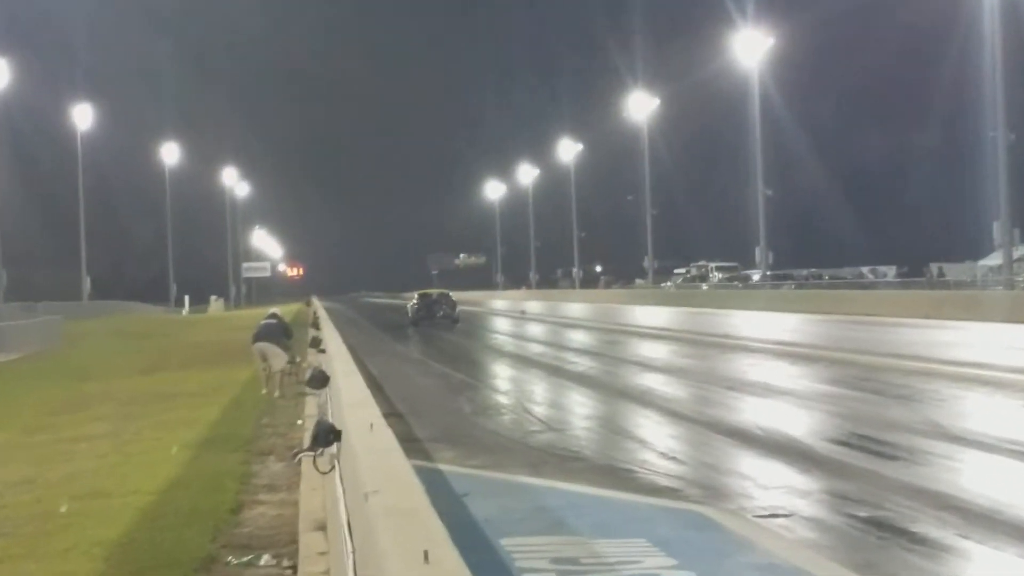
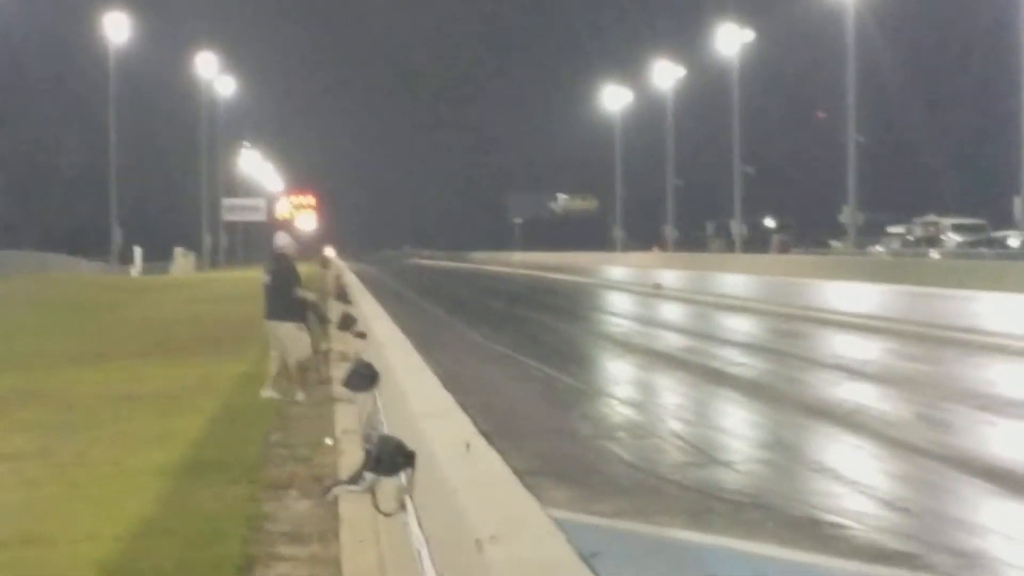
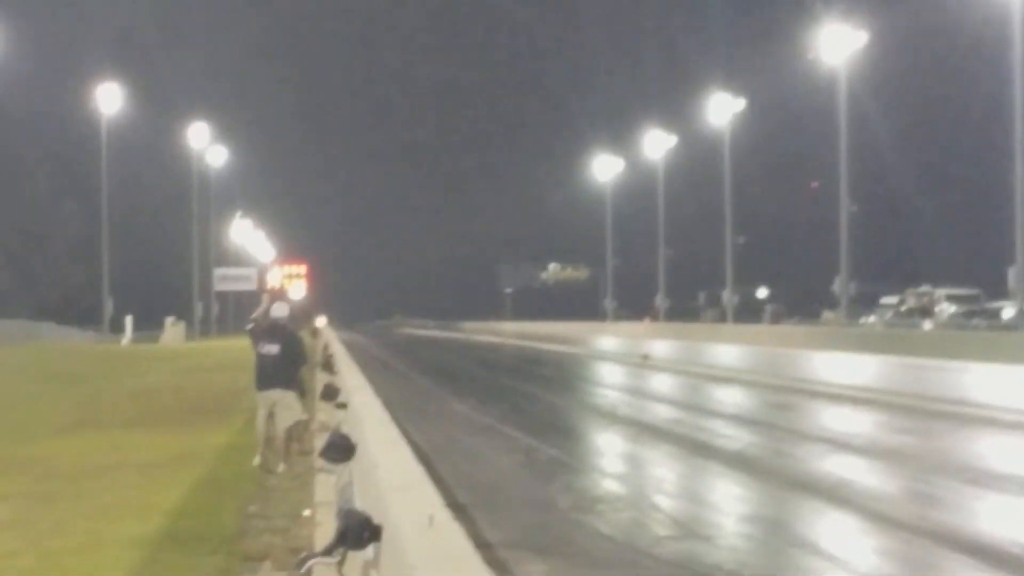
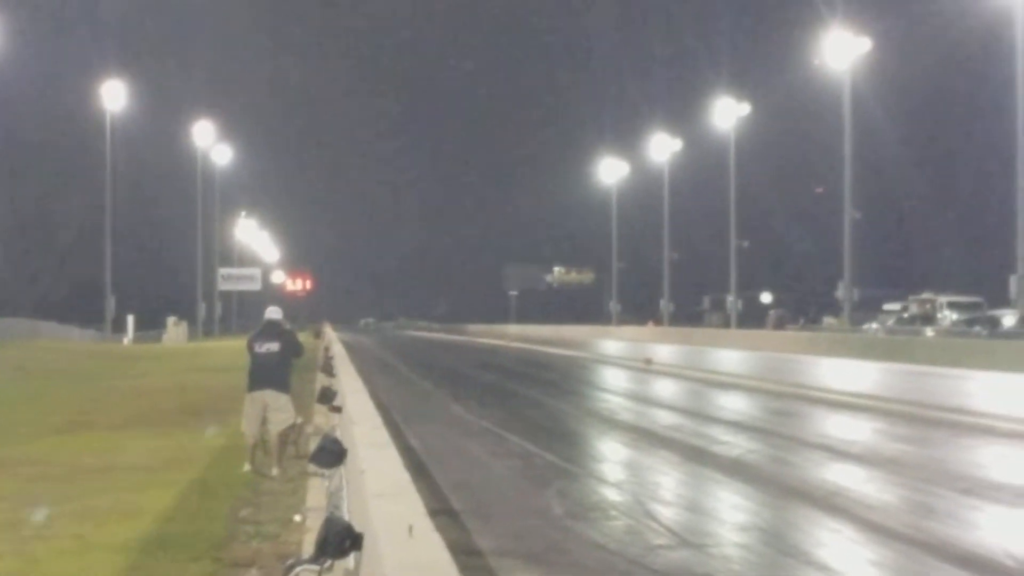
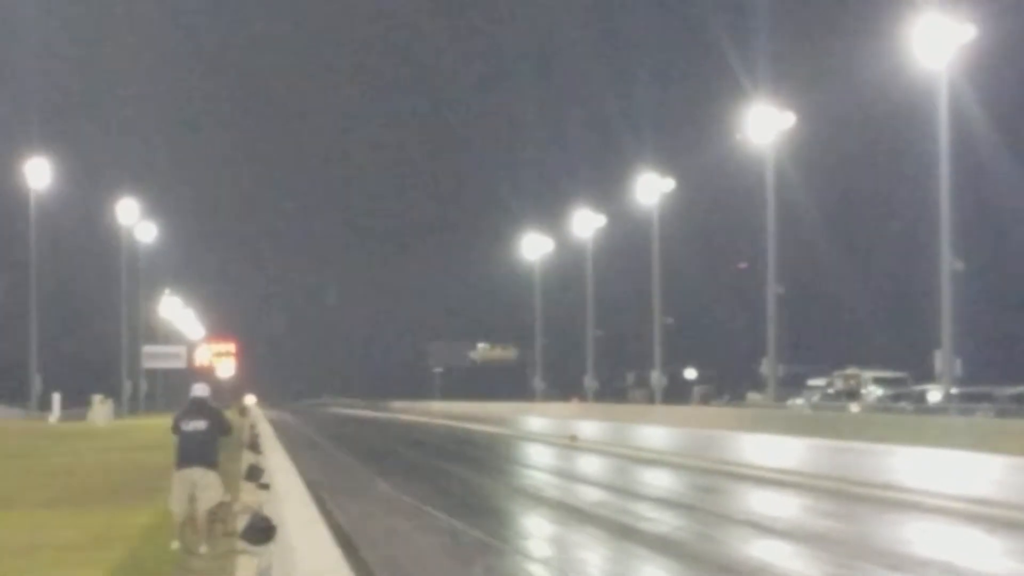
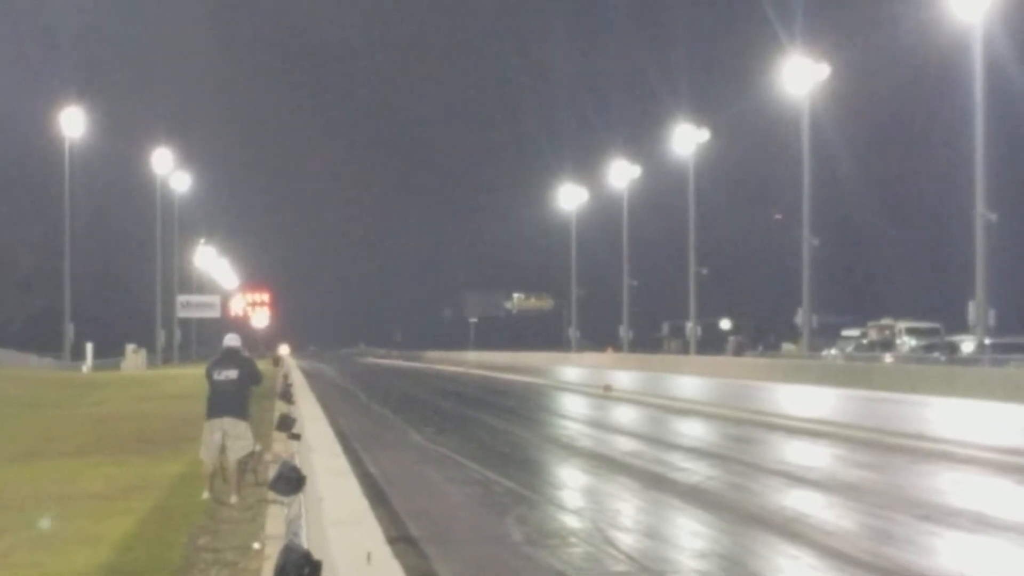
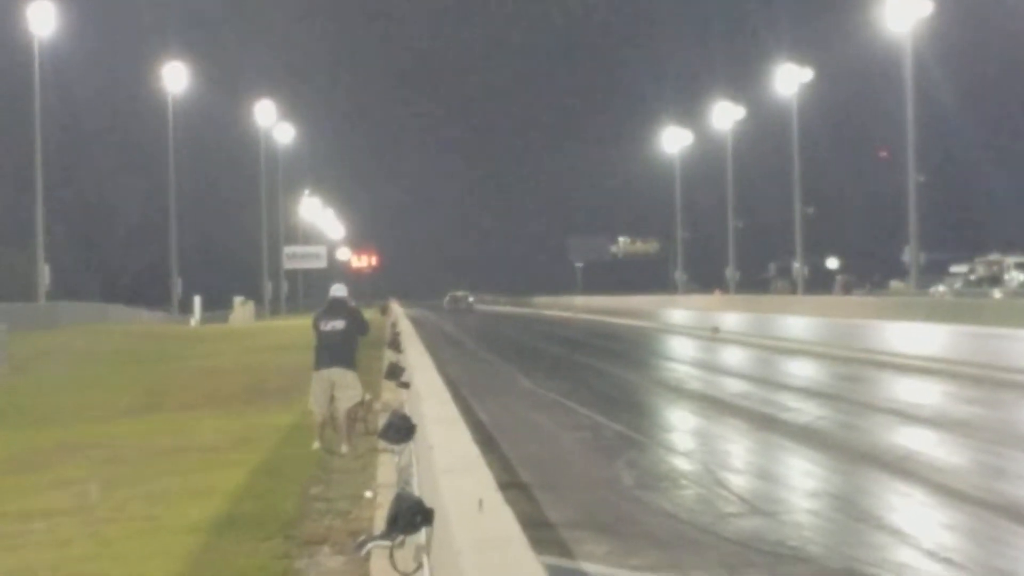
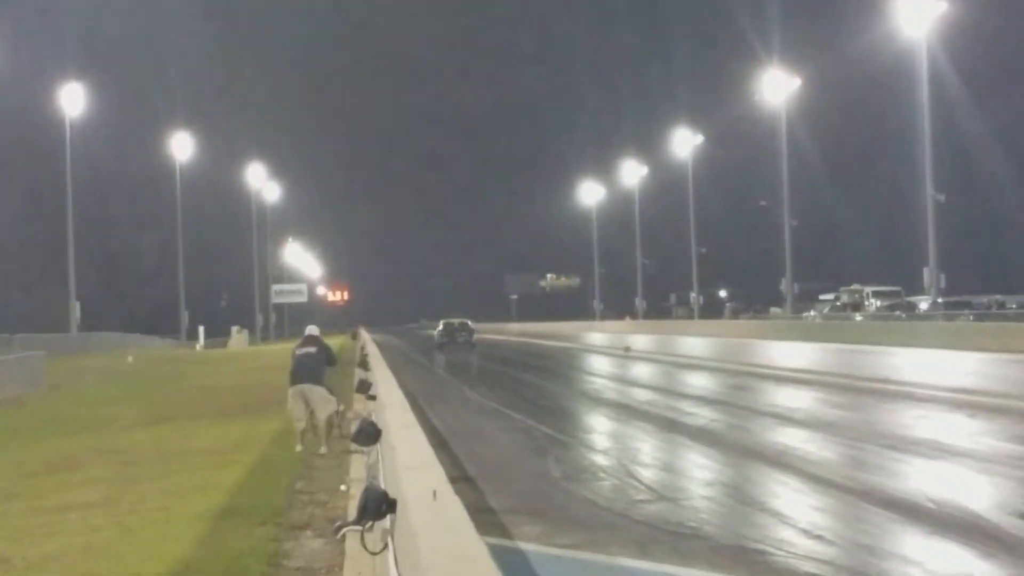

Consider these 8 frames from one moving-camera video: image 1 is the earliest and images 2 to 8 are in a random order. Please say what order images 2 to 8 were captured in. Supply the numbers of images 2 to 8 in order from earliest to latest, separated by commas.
8, 7, 4, 6, 5, 3, 2
